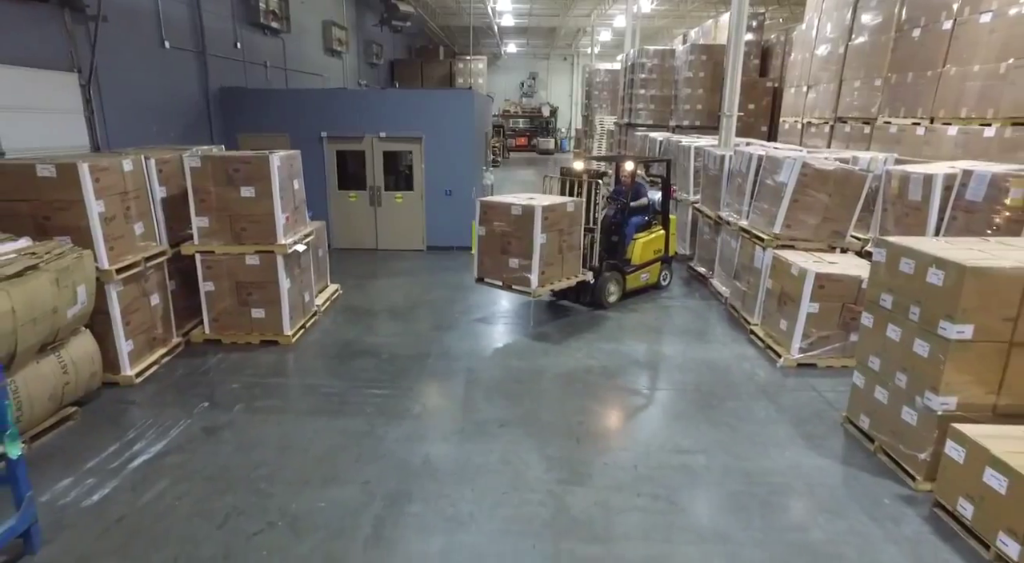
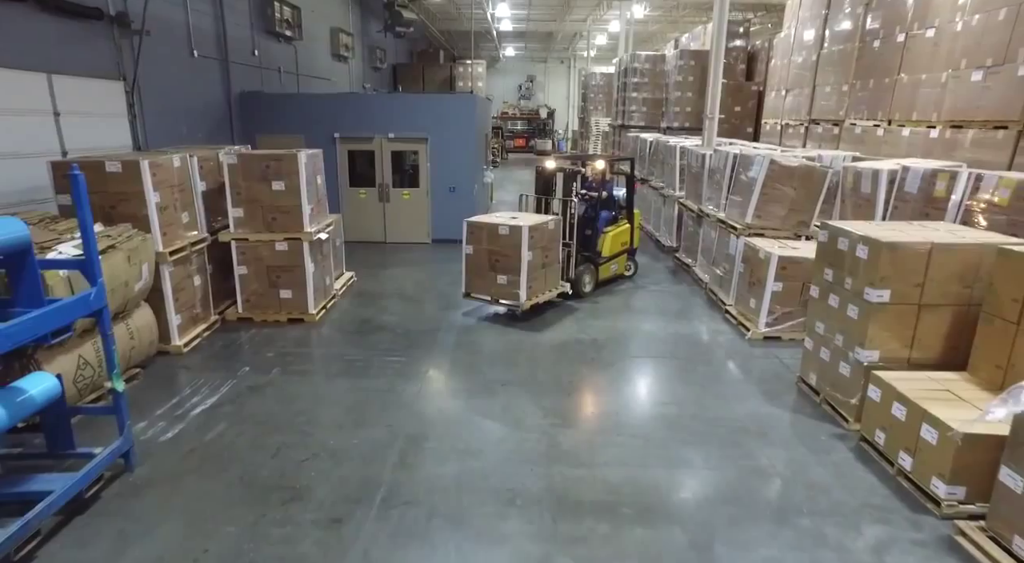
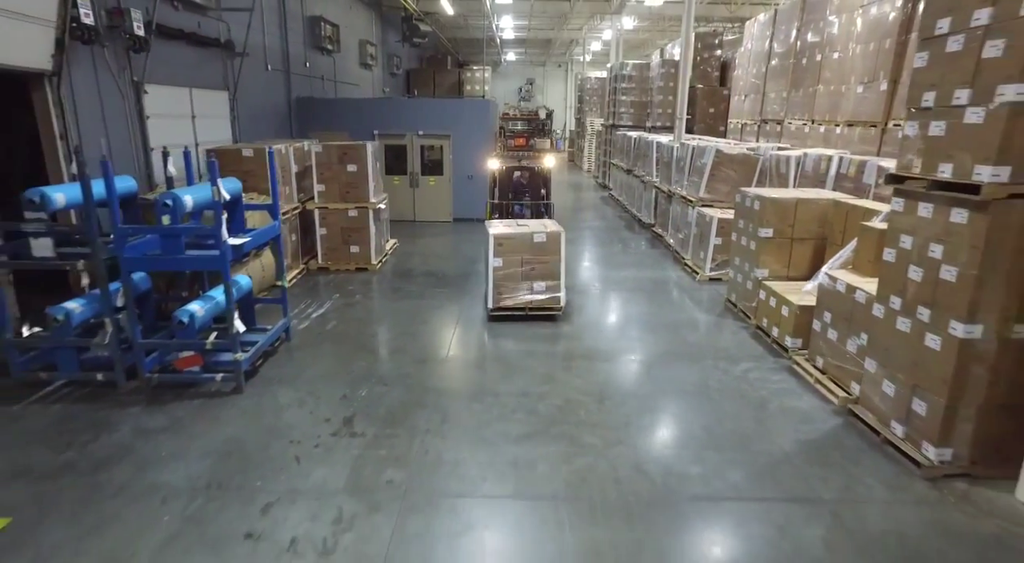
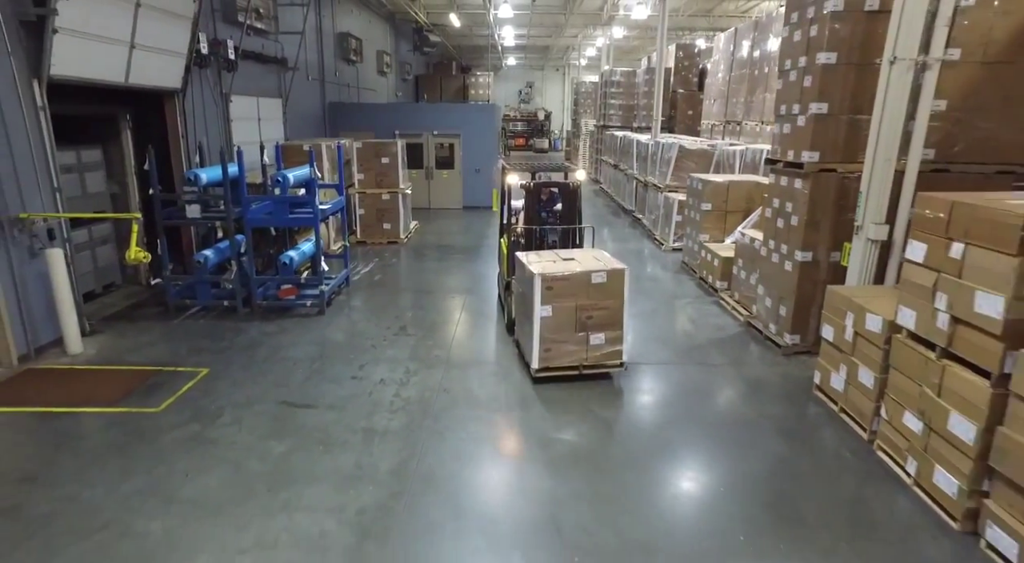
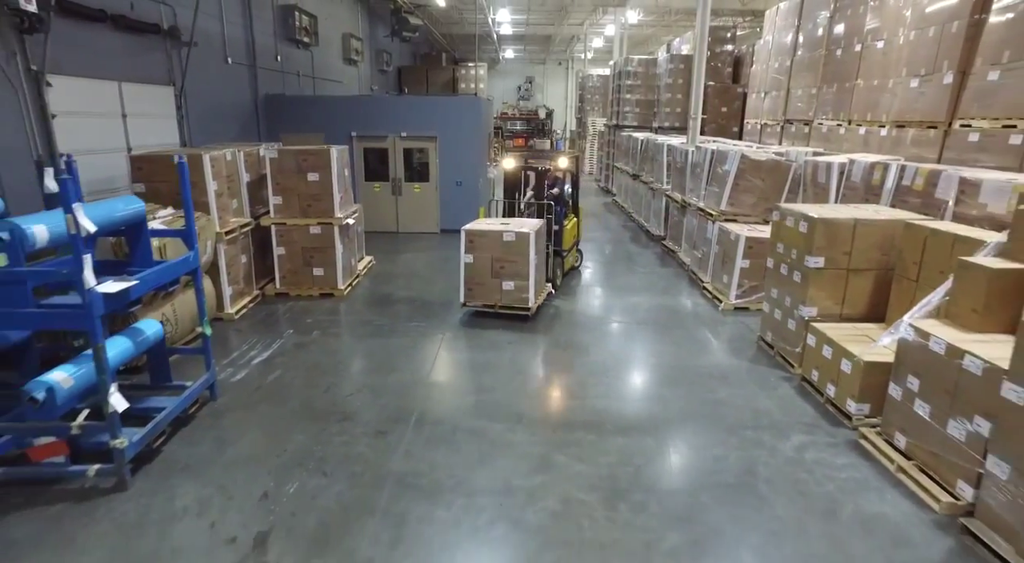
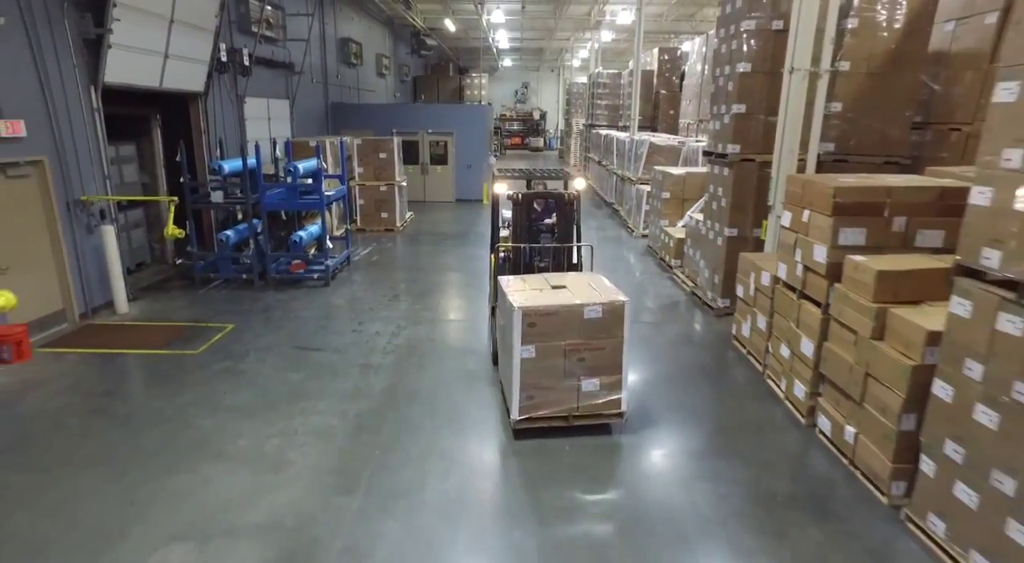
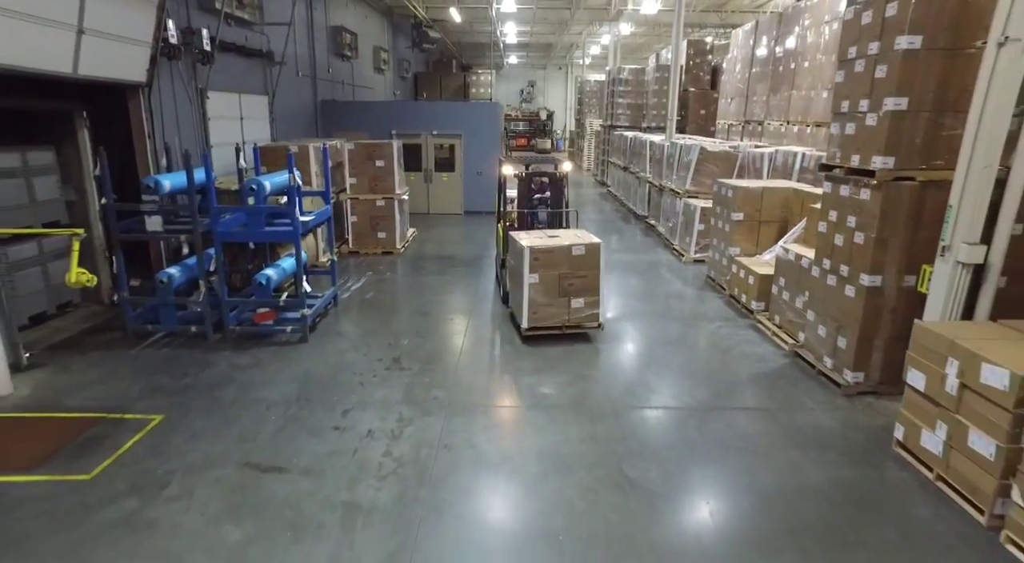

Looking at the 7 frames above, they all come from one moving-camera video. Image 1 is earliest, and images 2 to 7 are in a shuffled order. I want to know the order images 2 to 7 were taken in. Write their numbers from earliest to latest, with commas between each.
2, 5, 3, 7, 4, 6
